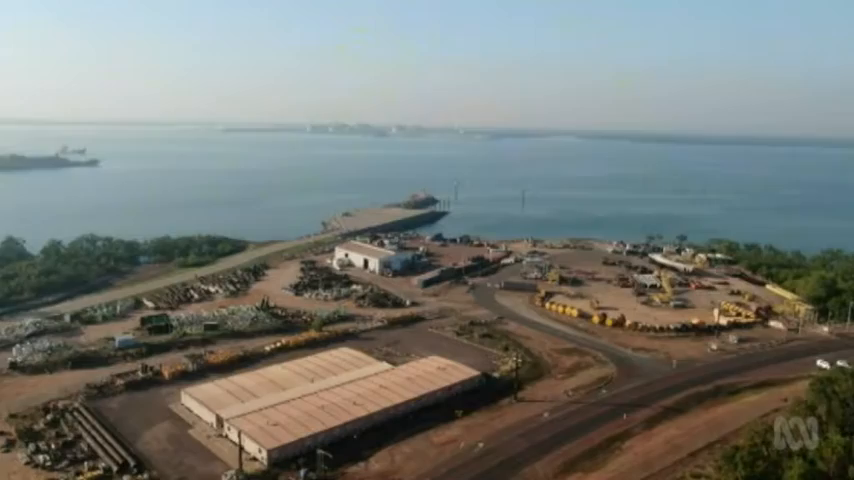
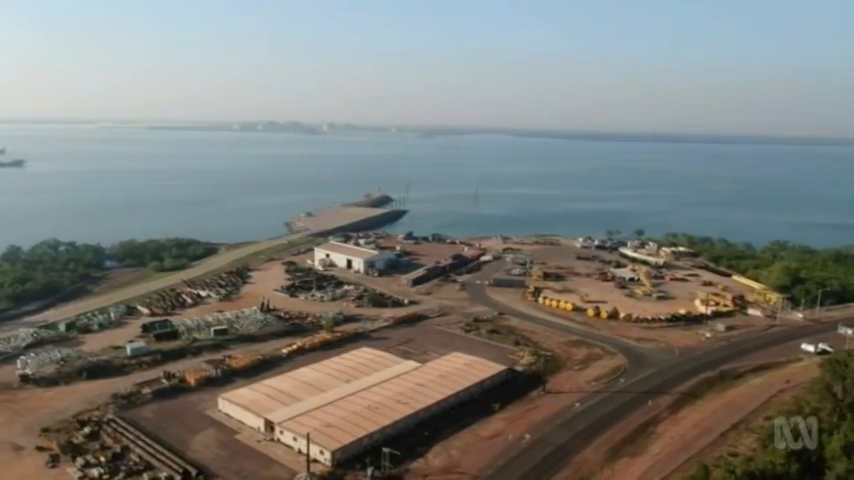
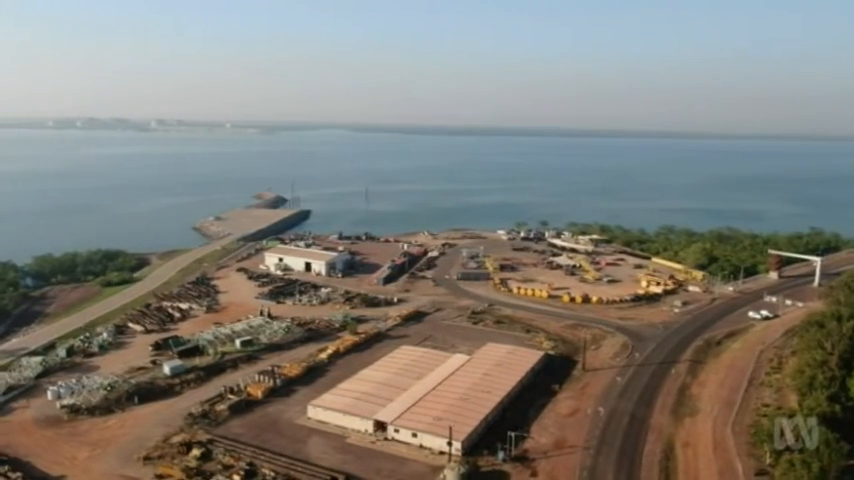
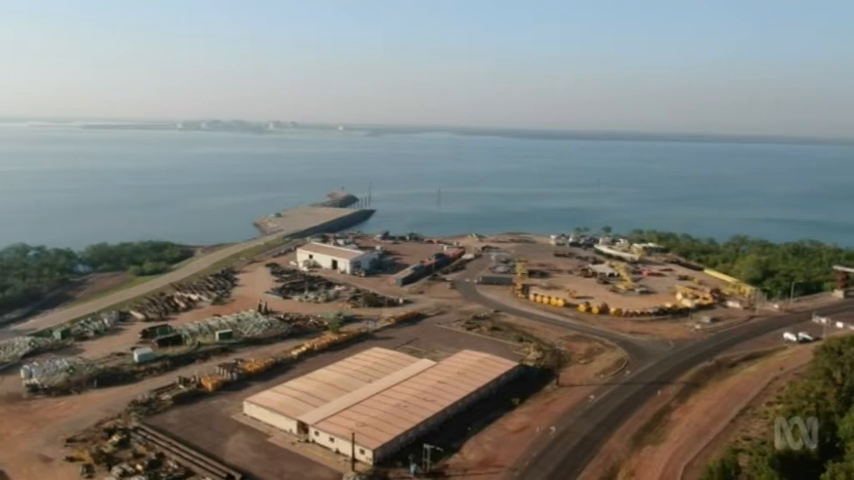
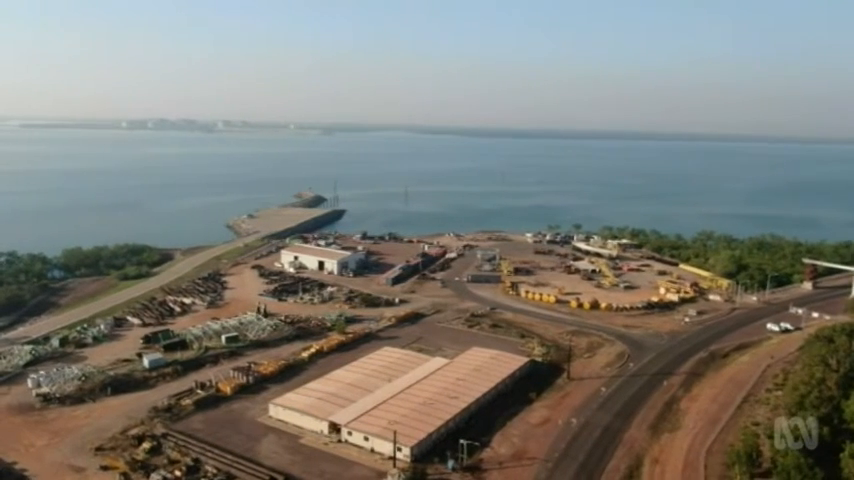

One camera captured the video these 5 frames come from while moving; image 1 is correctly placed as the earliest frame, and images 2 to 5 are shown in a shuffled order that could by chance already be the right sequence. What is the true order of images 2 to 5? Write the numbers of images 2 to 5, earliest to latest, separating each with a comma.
2, 4, 5, 3
